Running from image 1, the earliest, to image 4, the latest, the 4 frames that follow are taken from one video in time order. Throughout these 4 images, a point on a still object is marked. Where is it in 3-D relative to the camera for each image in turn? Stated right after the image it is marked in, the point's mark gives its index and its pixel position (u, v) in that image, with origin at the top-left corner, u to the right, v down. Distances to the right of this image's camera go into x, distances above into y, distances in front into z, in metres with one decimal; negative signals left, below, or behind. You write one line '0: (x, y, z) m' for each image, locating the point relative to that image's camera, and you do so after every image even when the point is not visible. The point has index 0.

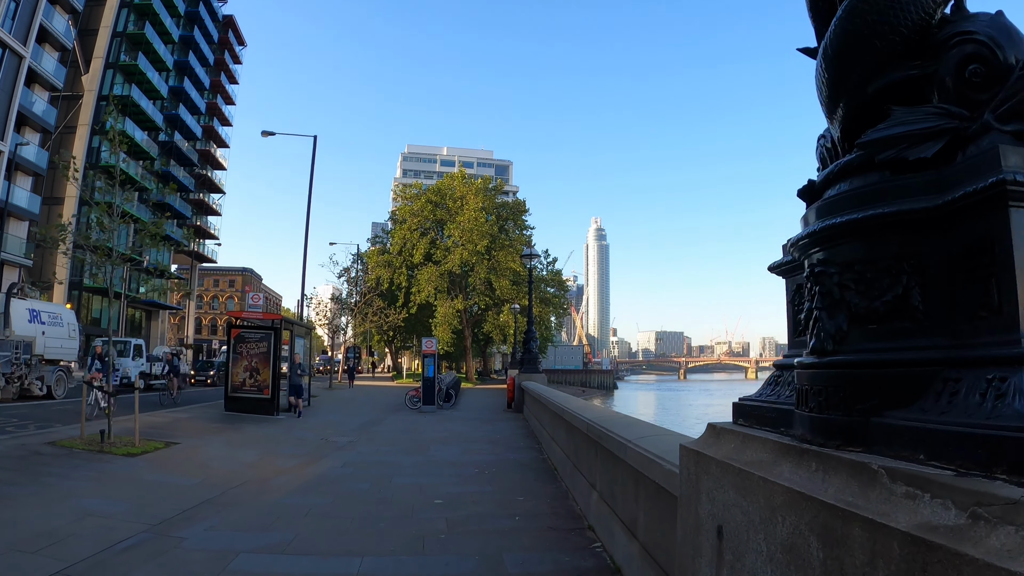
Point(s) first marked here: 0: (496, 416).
0: (-0.4, -3.4, +17.2) m
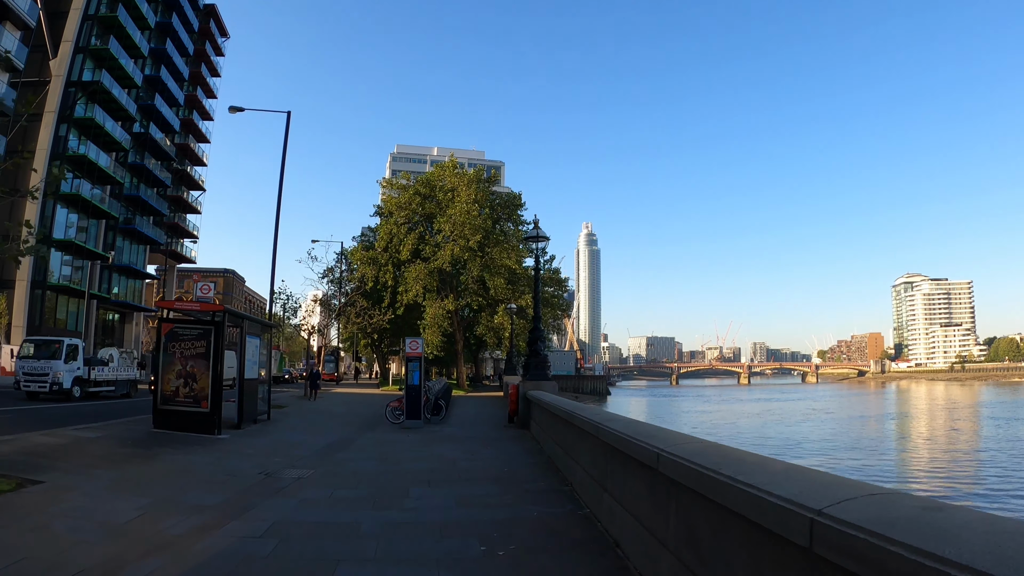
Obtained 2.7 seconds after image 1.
0: (-0.3, -3.1, +13.8) m
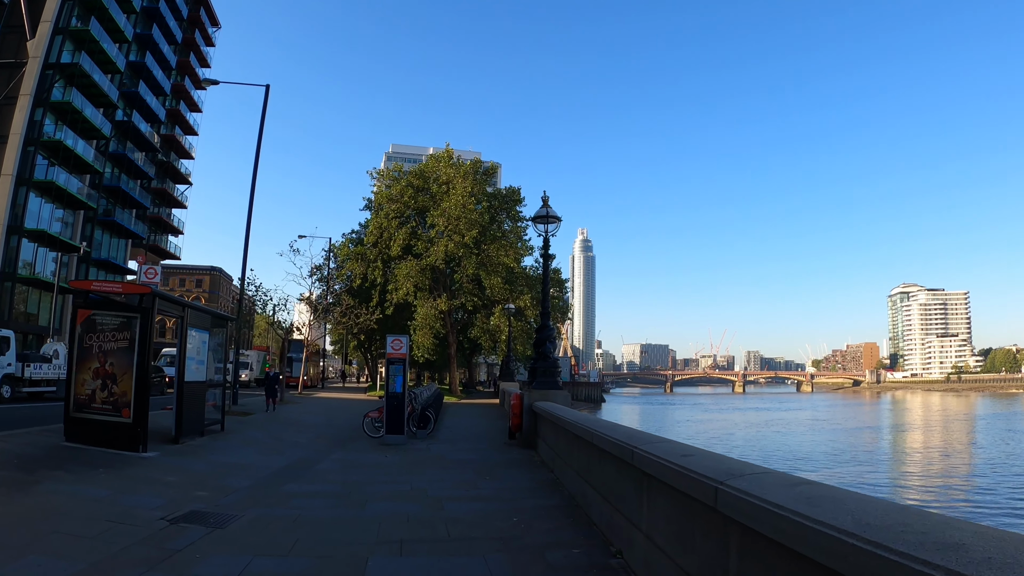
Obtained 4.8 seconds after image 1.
0: (-0.3, -2.8, +11.1) m
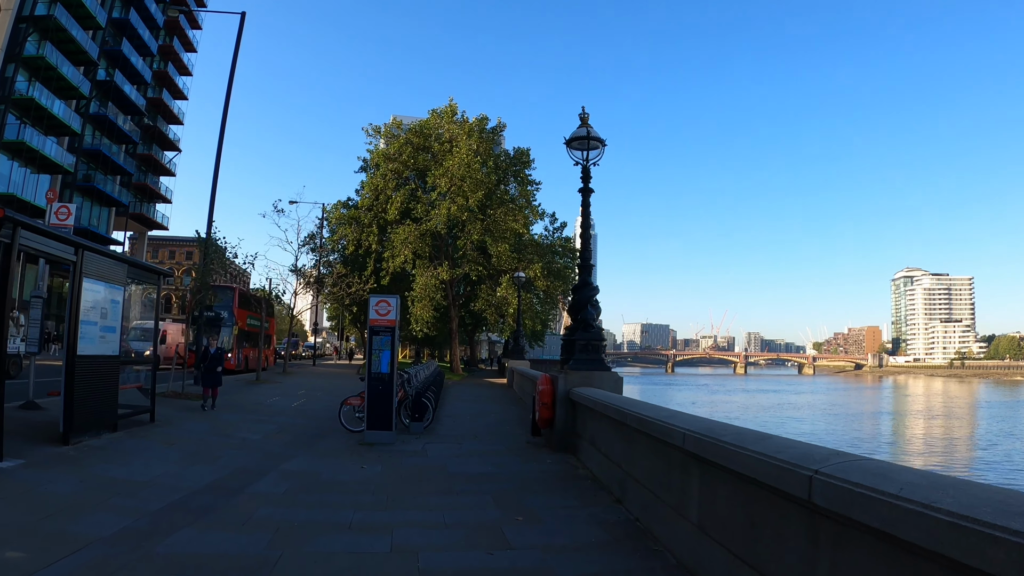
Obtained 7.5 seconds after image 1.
0: (+0.1, -2.1, +7.7) m
